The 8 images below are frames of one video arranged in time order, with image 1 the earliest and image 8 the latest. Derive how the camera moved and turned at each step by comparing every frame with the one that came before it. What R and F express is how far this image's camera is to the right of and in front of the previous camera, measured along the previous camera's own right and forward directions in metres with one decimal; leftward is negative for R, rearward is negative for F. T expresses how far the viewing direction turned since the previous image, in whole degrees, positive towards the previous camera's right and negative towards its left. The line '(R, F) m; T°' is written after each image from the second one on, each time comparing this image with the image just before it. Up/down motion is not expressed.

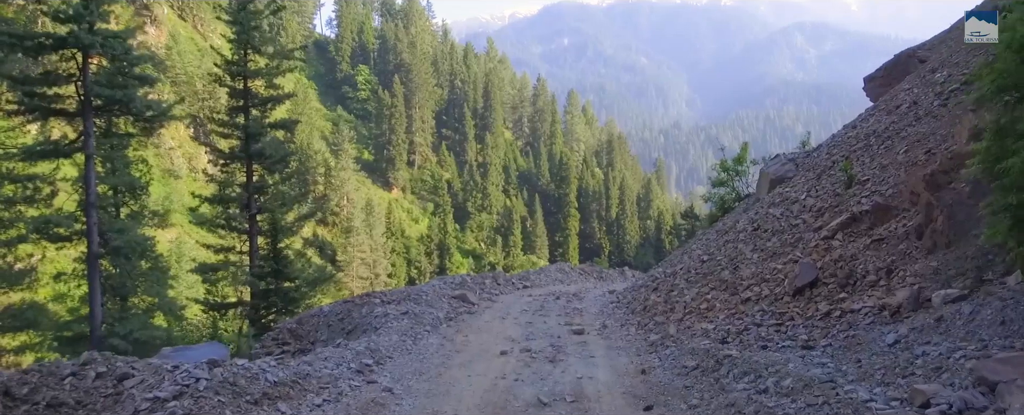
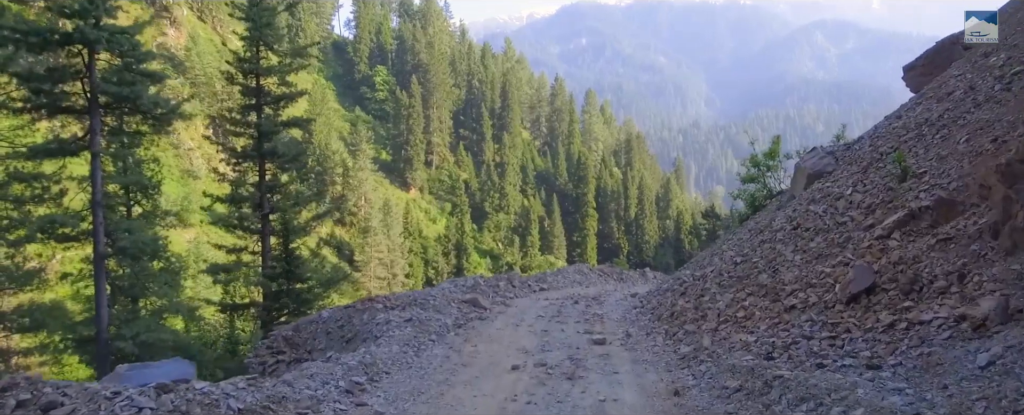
(0.0, +0.6) m; -2°
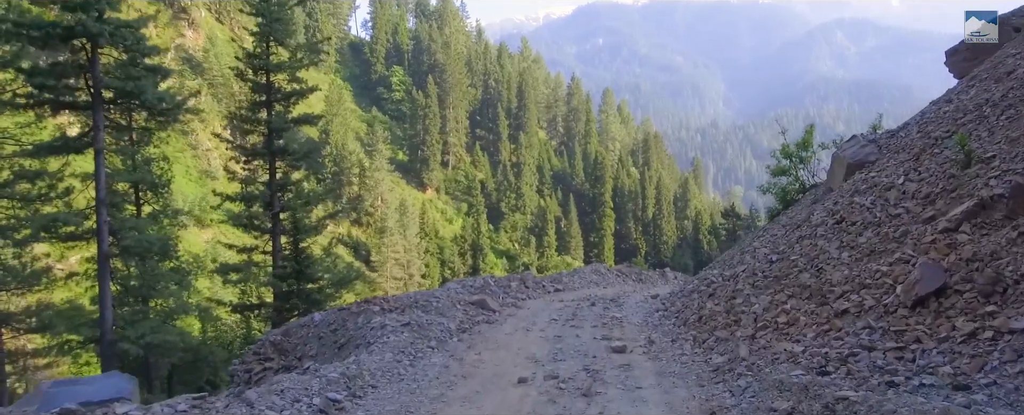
(+0.1, +0.6) m; -2°
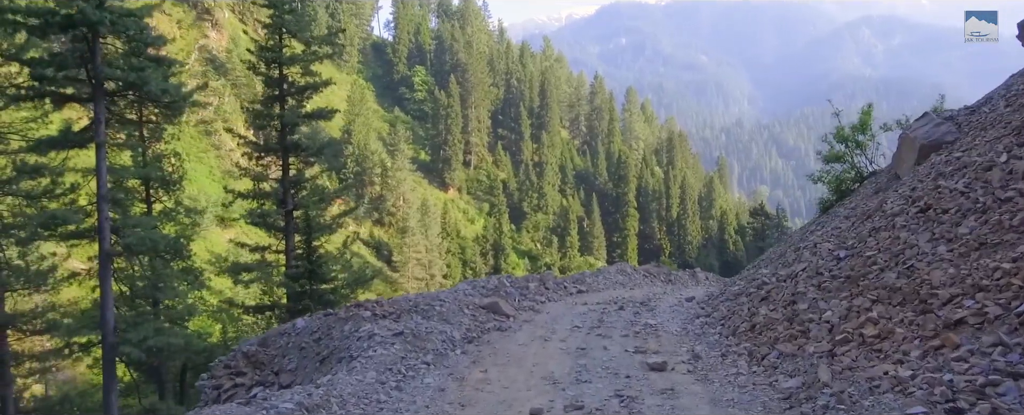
(+0.1, +0.9) m; -2°
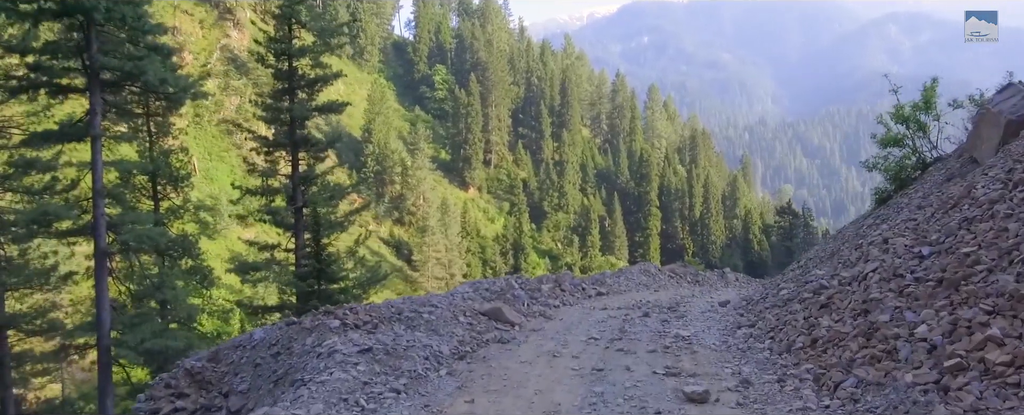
(+0.1, +0.9) m; -2°
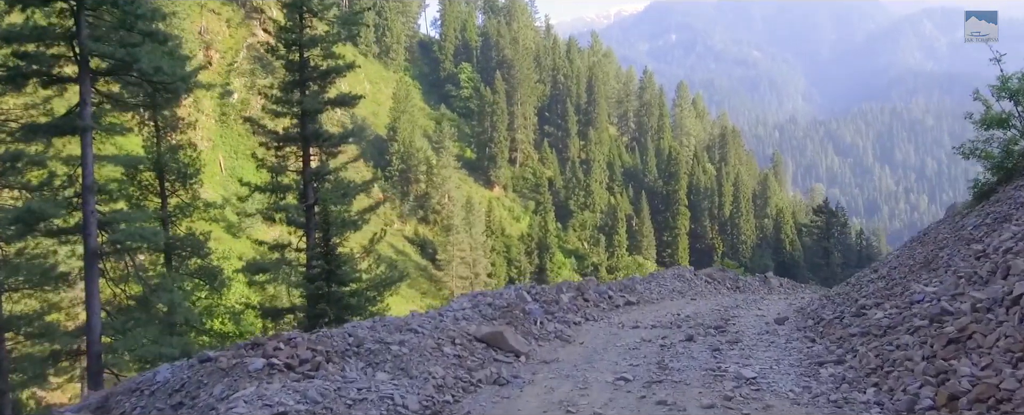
(+0.1, +1.2) m; -2°
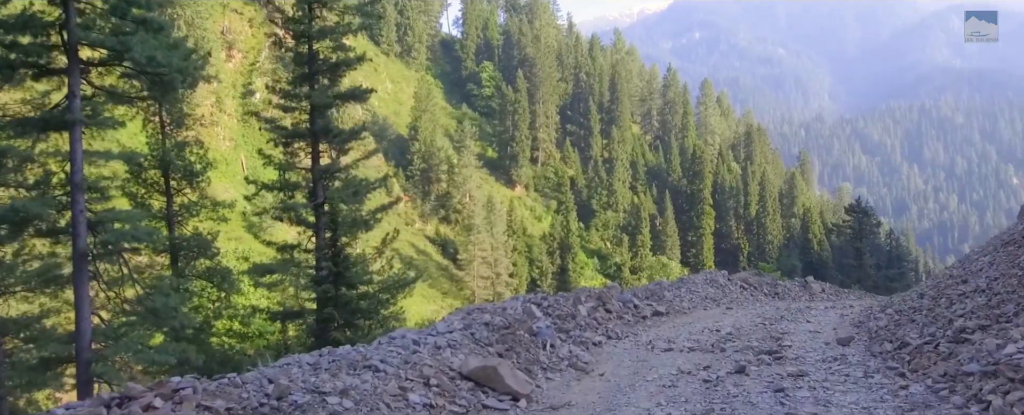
(+0.1, +1.0) m; -2°
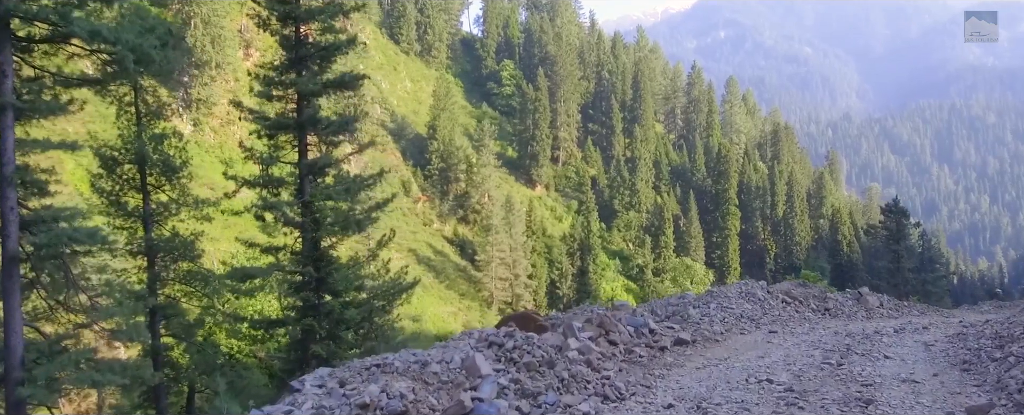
(+0.4, +1.8) m; -2°
